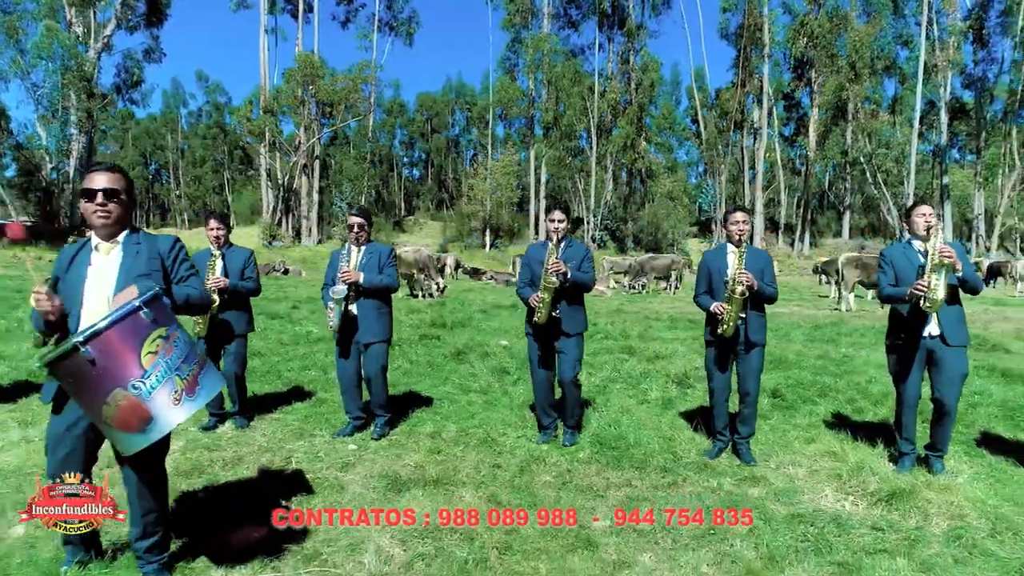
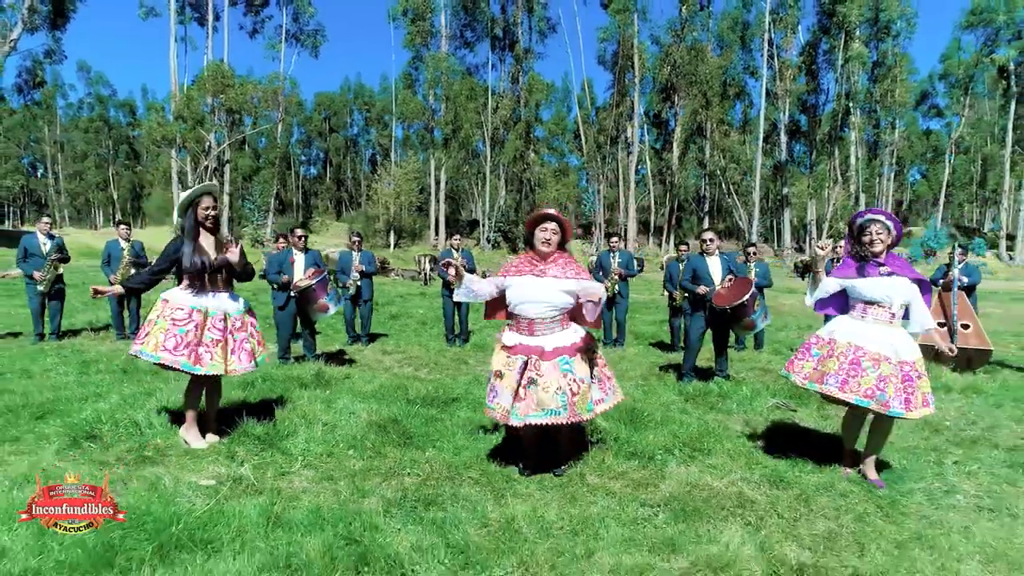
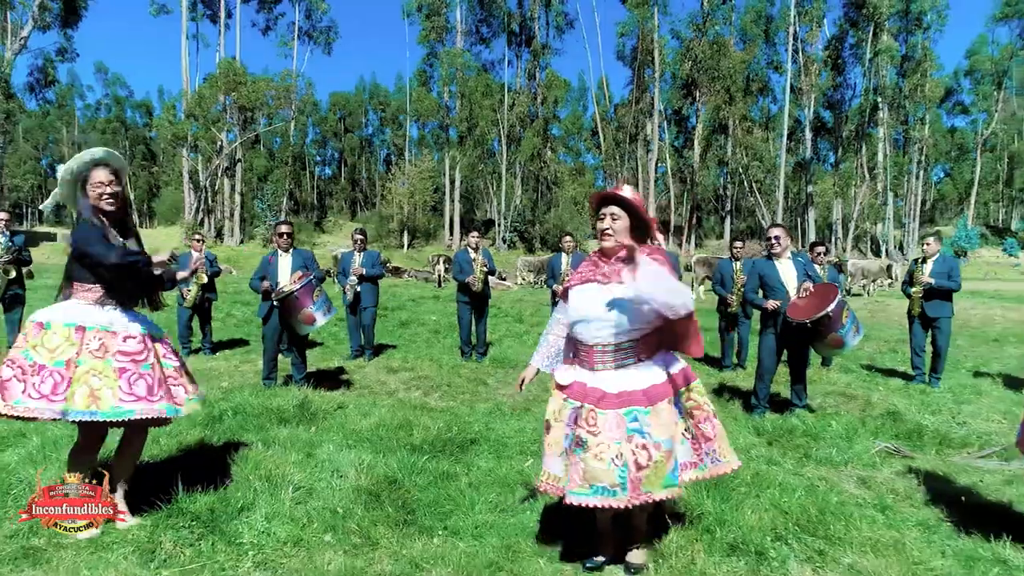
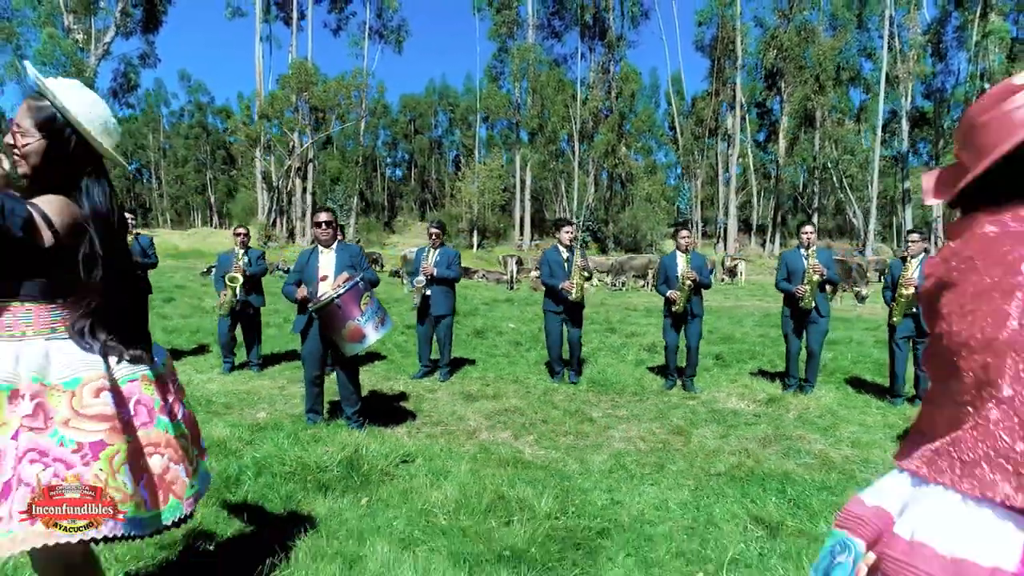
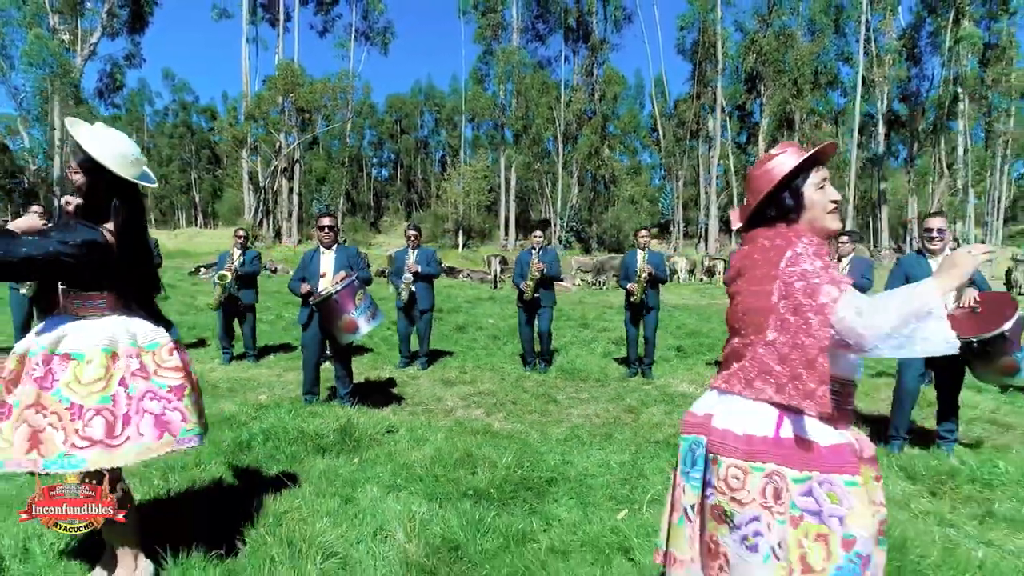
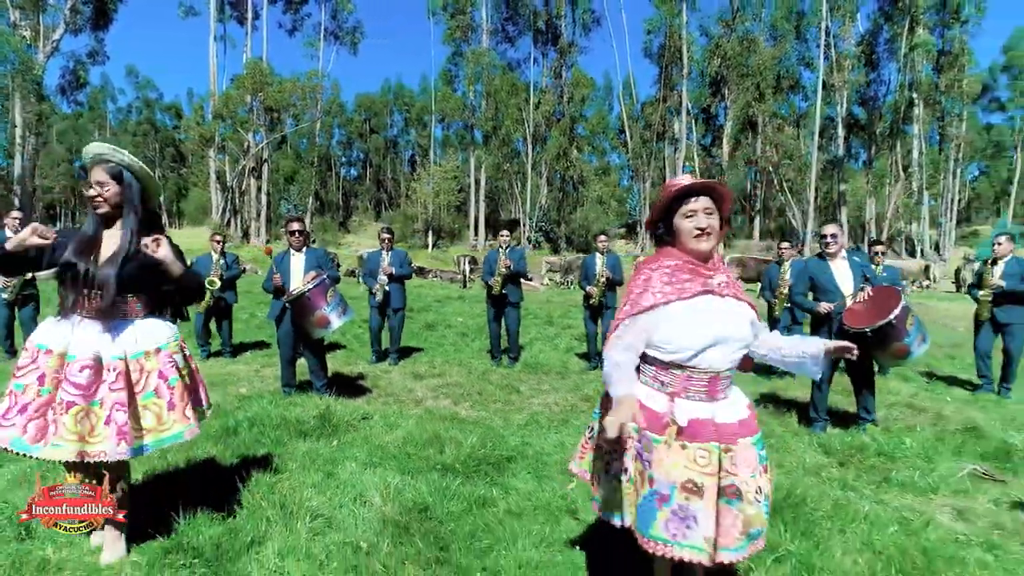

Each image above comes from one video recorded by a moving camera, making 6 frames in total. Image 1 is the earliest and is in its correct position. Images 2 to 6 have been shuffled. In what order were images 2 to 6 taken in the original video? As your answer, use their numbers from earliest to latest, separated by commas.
4, 5, 6, 3, 2
